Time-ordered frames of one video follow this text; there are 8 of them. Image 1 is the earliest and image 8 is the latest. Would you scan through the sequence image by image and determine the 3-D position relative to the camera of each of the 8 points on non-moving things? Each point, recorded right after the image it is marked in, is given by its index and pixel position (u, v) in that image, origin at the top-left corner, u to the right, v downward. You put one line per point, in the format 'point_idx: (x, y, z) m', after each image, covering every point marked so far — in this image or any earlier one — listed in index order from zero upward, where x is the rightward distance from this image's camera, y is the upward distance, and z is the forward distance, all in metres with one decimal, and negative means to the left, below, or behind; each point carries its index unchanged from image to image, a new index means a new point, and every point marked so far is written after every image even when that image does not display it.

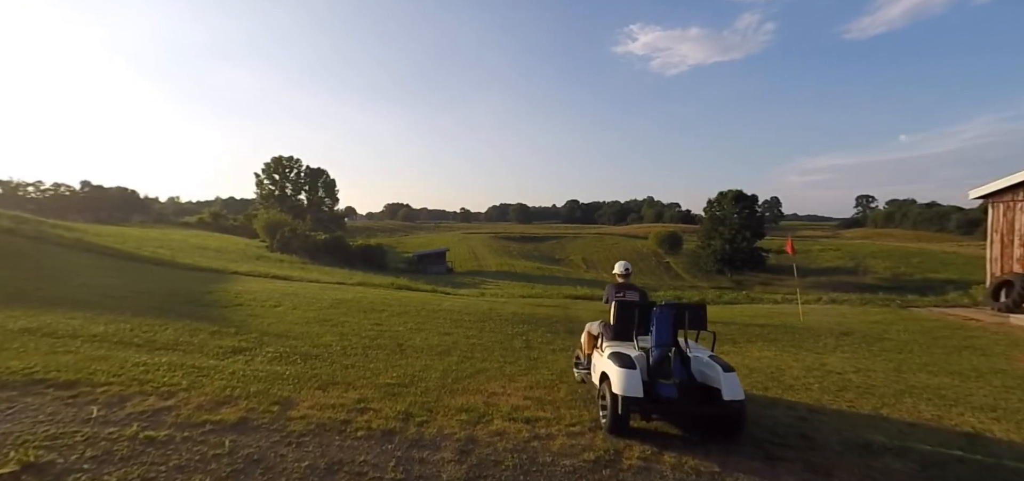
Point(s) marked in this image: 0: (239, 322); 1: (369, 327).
0: (-5.7, -1.7, +10.5) m
1: (-3.3, -2.0, +11.3) m
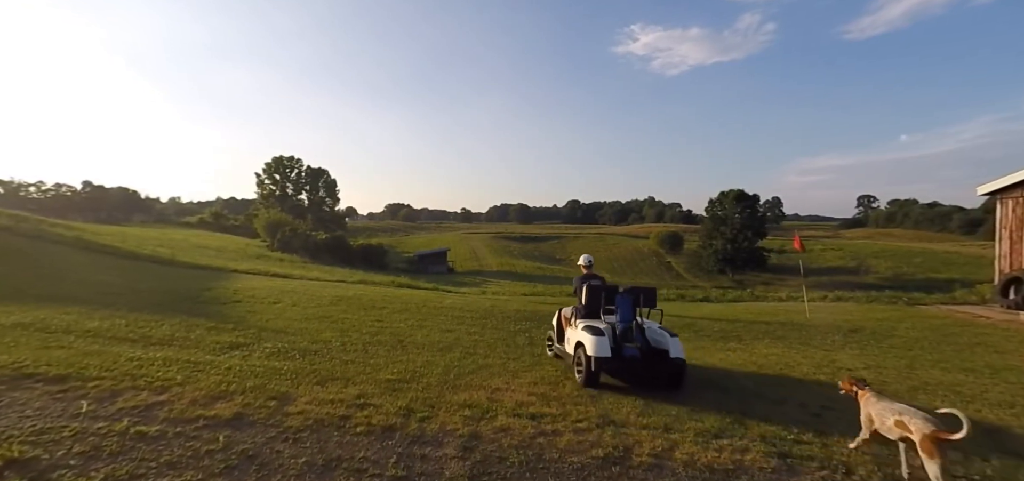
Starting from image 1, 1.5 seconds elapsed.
0: (-5.6, -1.6, +10.3) m
1: (-3.2, -1.9, +11.1) m
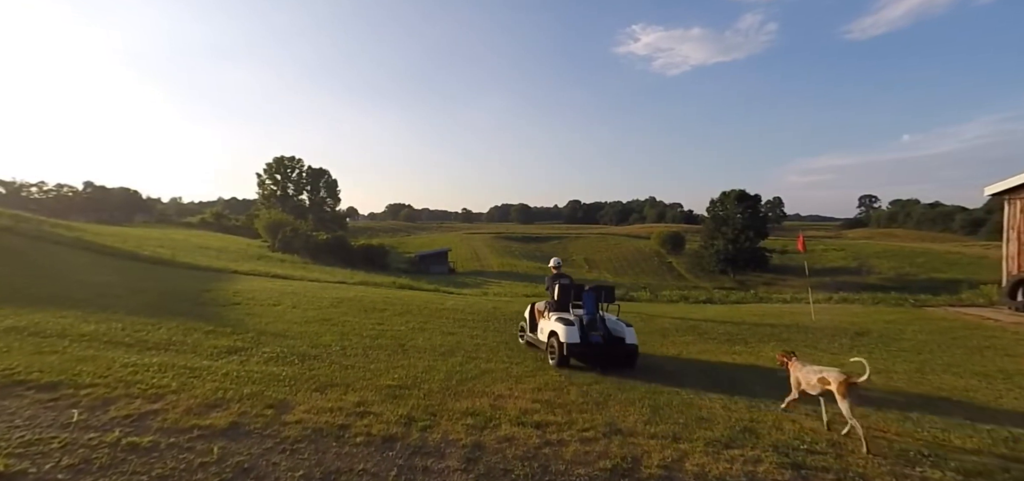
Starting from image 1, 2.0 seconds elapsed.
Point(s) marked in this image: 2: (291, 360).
0: (-5.6, -1.6, +10.1) m
1: (-3.1, -1.9, +11.0) m
2: (-3.3, -1.8, +7.5) m
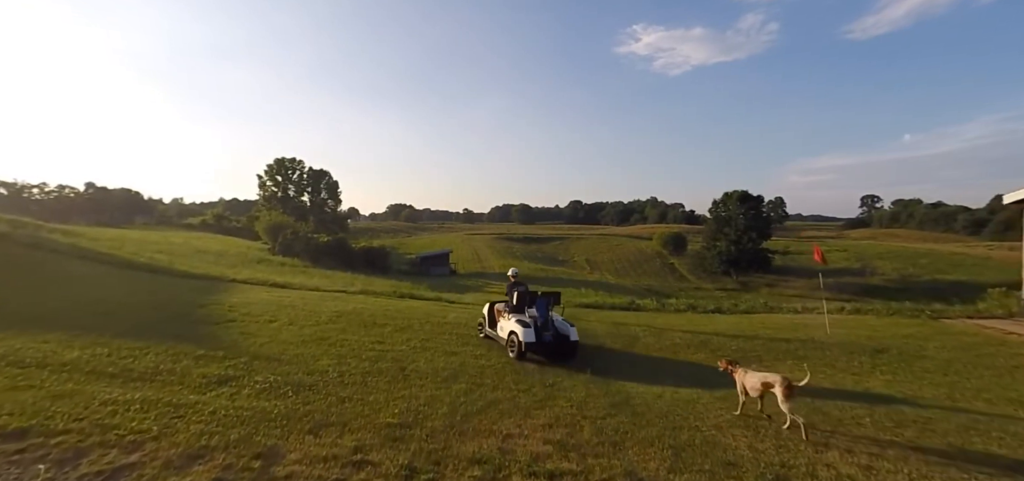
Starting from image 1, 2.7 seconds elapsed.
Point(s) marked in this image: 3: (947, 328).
0: (-5.5, -2.0, +9.7) m
1: (-3.0, -2.2, +10.5) m
2: (-3.2, -2.1, +7.1) m
3: (+12.9, -2.6, +14.8) m
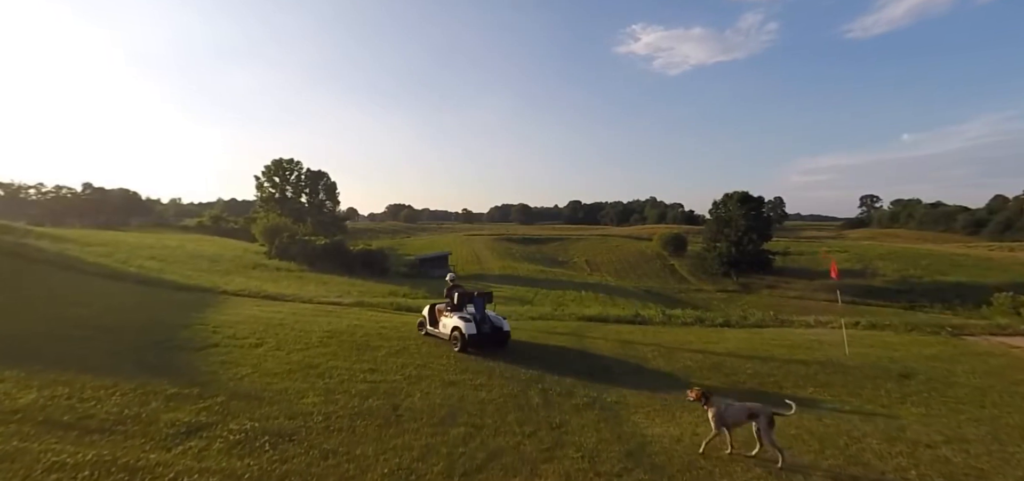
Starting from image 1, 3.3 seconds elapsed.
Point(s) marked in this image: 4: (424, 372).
0: (-5.4, -2.4, +8.9) m
1: (-3.0, -2.7, +9.7) m
2: (-3.2, -2.6, +6.3) m
3: (+12.9, -3.0, +14.1) m
4: (-1.9, -2.8, +10.5) m
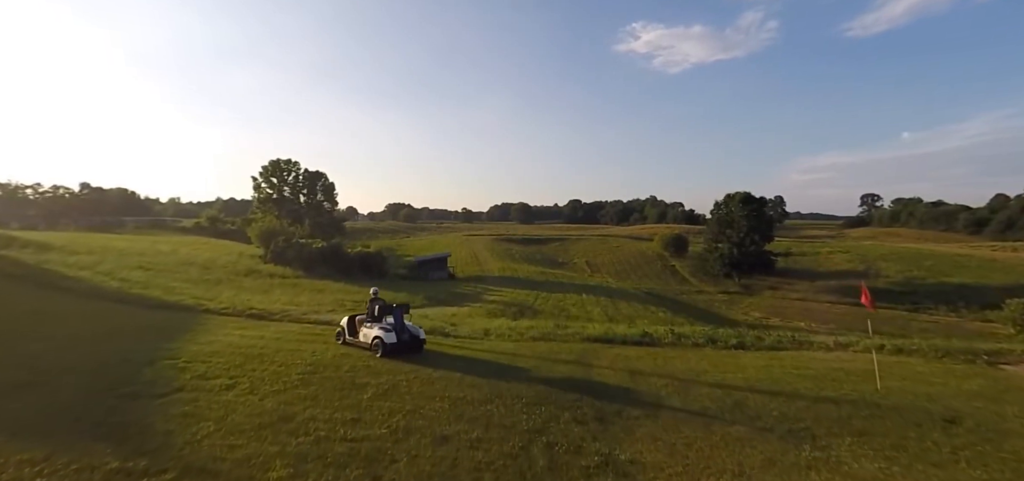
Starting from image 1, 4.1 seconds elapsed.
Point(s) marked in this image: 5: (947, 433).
0: (-5.4, -3.0, +7.7) m
1: (-2.9, -3.3, +8.6) m
2: (-3.1, -3.2, +5.1) m
3: (+12.9, -3.6, +12.9) m
4: (-1.9, -3.4, +9.4) m
5: (+8.5, -3.8, +9.8) m
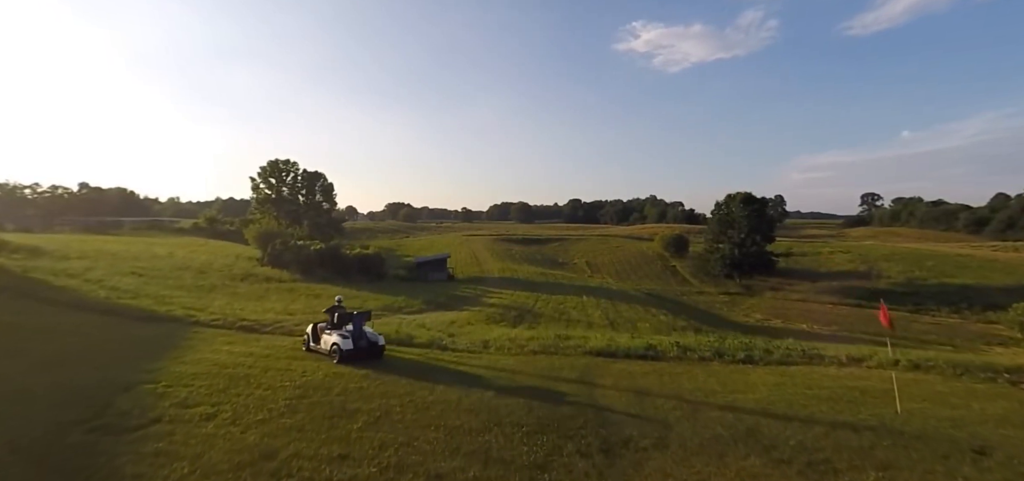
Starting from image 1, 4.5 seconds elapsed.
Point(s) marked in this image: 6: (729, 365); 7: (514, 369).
0: (-5.4, -3.4, +7.1) m
1: (-3.0, -3.7, +7.9) m
2: (-3.1, -3.6, +4.5) m
3: (+12.9, -4.0, +12.2) m
4: (-1.9, -3.8, +8.7) m
5: (+8.5, -4.2, +9.2) m
6: (+7.5, -4.3, +17.4) m
7: (+0.2, -4.1, +16.0) m
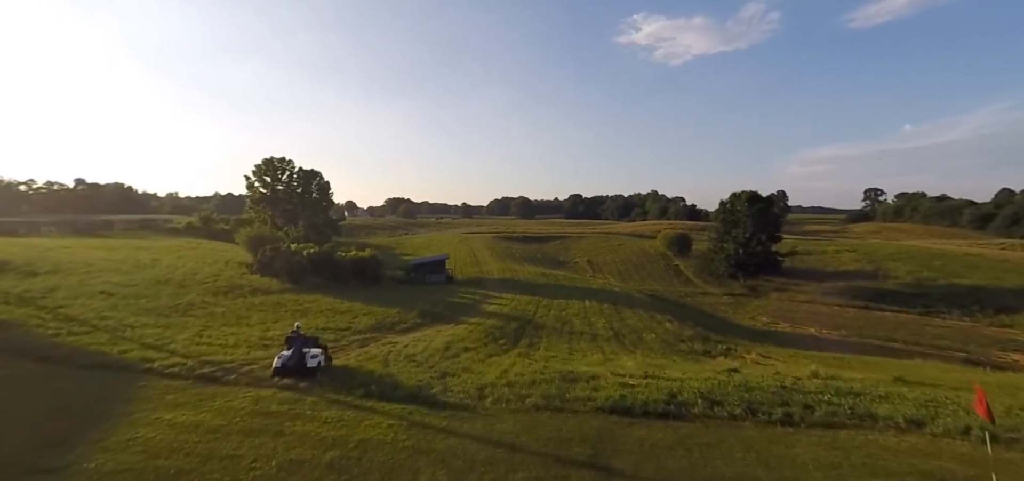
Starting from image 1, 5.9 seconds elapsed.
0: (-5.4, -4.8, +4.5) m
1: (-3.0, -5.0, +5.4) m
2: (-3.2, -5.0, +1.9) m
3: (+12.9, -5.3, +9.7) m
4: (-1.9, -5.1, +6.2) m
5: (+8.5, -5.5, +6.6) m
6: (+7.5, -5.5, +14.8) m
7: (+0.1, -5.3, +13.5) m
